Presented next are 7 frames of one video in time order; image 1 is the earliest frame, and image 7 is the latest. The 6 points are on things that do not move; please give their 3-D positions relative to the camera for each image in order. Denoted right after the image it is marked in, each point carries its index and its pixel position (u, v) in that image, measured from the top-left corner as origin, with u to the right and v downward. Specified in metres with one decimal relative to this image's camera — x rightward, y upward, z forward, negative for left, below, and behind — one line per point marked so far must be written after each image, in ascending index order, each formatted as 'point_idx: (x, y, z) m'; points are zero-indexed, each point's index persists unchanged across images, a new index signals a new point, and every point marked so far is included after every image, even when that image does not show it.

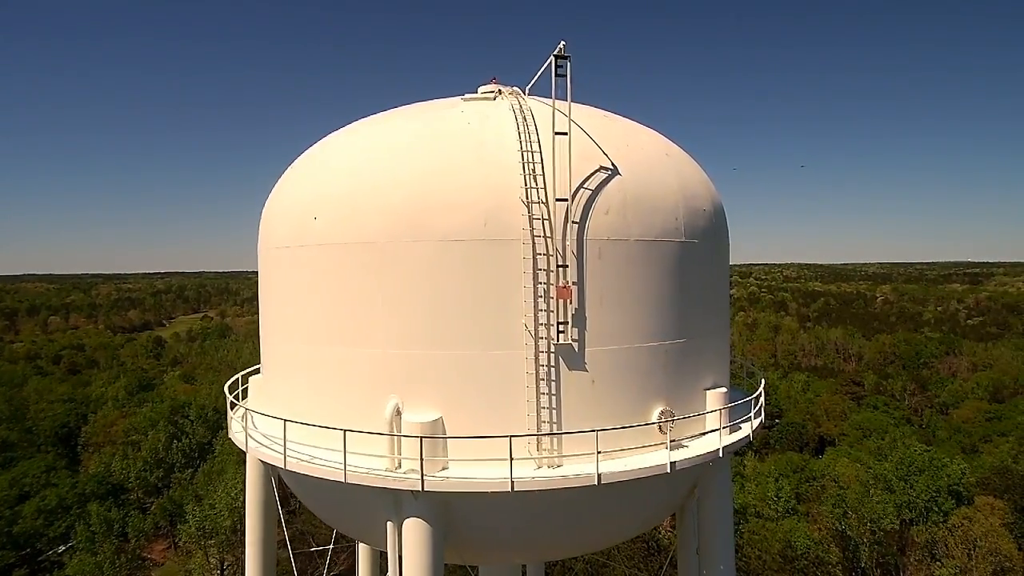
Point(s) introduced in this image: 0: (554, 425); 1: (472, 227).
0: (+0.6, -2.0, +10.7) m
1: (-0.6, +0.9, +10.5) m
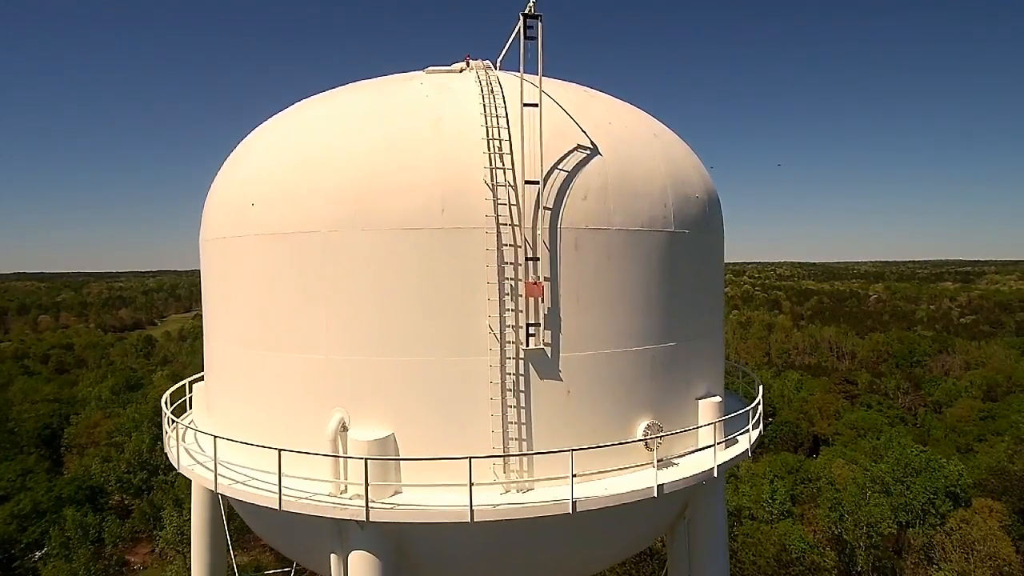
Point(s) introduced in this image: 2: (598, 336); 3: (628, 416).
0: (+0.1, -2.0, +9.3) m
1: (-1.1, +0.9, +9.1) m
2: (+1.1, -0.6, +9.6) m
3: (+1.6, -1.8, +9.9) m
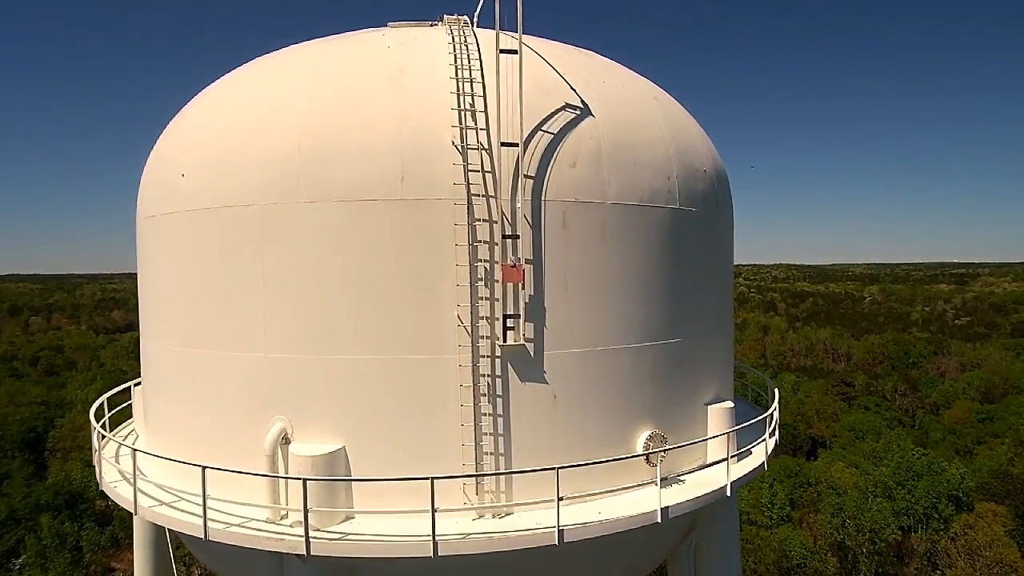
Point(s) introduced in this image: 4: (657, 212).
0: (-0.1, -1.8, +7.7) m
1: (-1.4, +1.1, +7.6) m
2: (+0.9, -0.5, +8.0) m
3: (+1.3, -1.6, +8.4) m
4: (+1.7, +0.9, +8.6) m
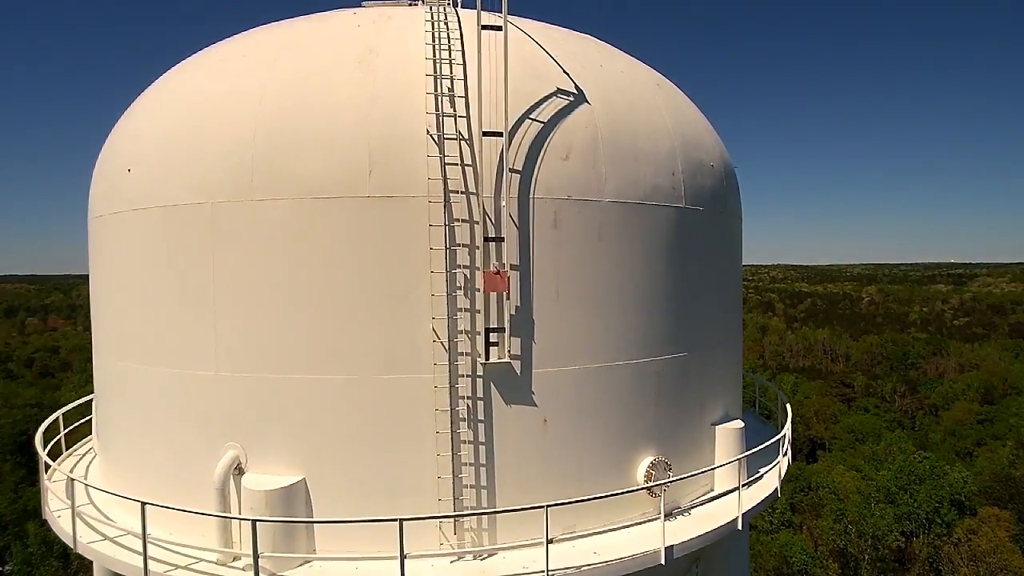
0: (-0.3, -1.9, +6.8) m
1: (-1.5, +1.0, +6.7) m
2: (+0.7, -0.6, +7.1) m
3: (+1.2, -1.7, +7.4) m
4: (+1.6, +0.8, +7.7) m
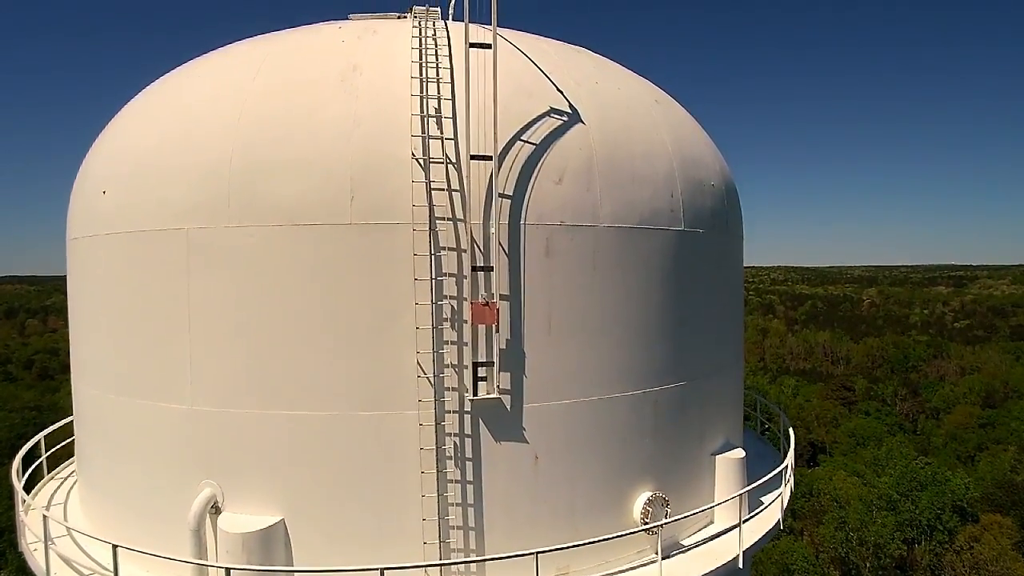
0: (-0.4, -2.2, +6.5) m
1: (-1.6, +0.7, +6.4) m
2: (+0.6, -0.8, +6.8) m
3: (+1.1, -2.0, +7.1) m
4: (+1.5, +0.5, +7.3) m
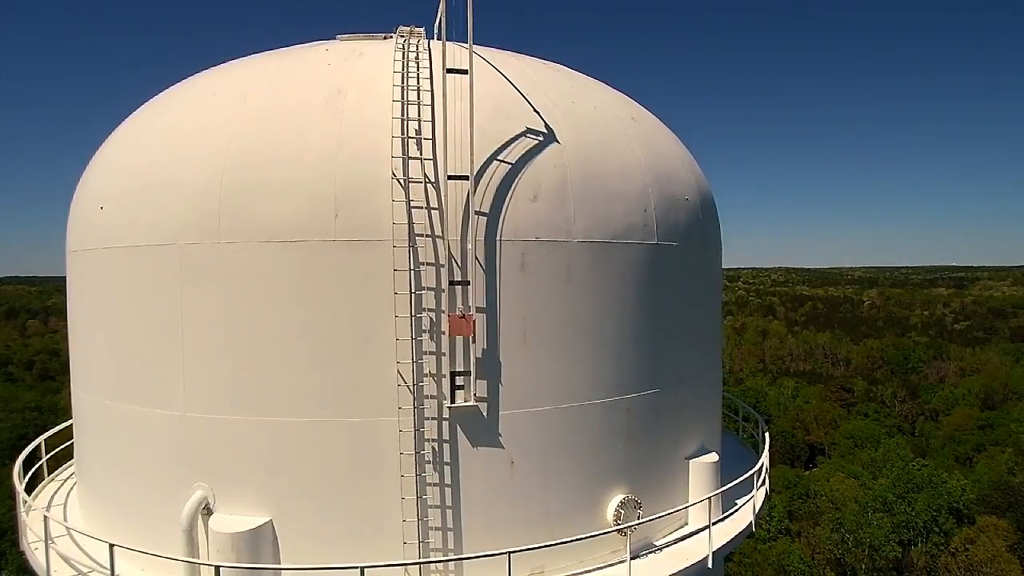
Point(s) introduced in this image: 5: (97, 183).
0: (-0.6, -2.3, +6.8) m
1: (-1.8, +0.6, +6.7) m
2: (+0.4, -1.0, +7.1) m
3: (+0.9, -2.1, +7.4) m
4: (+1.3, +0.4, +7.7) m
5: (-4.9, +1.3, +8.5) m
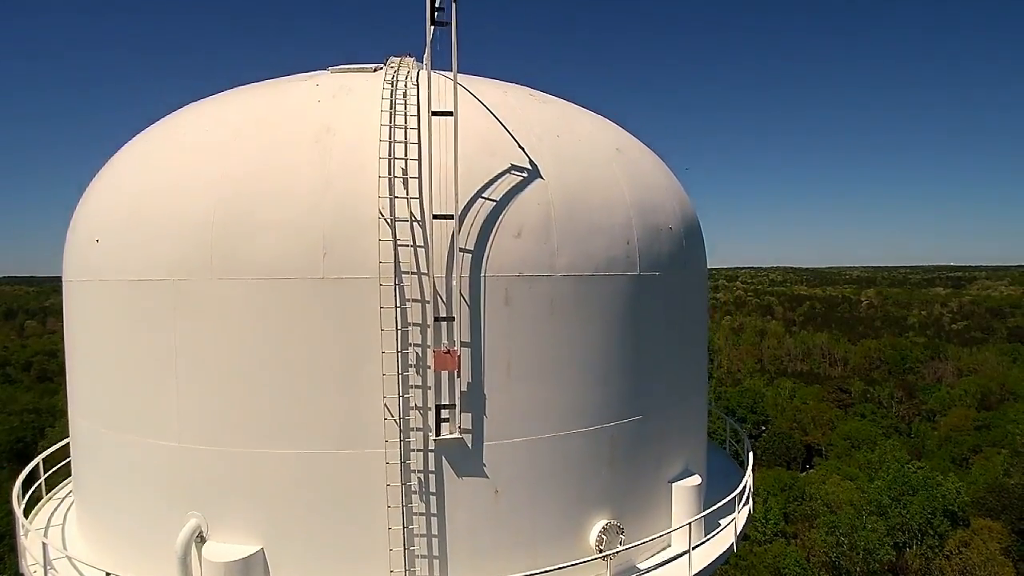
0: (-0.7, -2.6, +7.0) m
1: (-2.0, +0.3, +6.9) m
2: (+0.2, -1.3, +7.3) m
3: (+0.7, -2.4, +7.6) m
4: (+1.1, +0.1, +7.9) m
5: (-5.0, +1.0, +8.7) m
